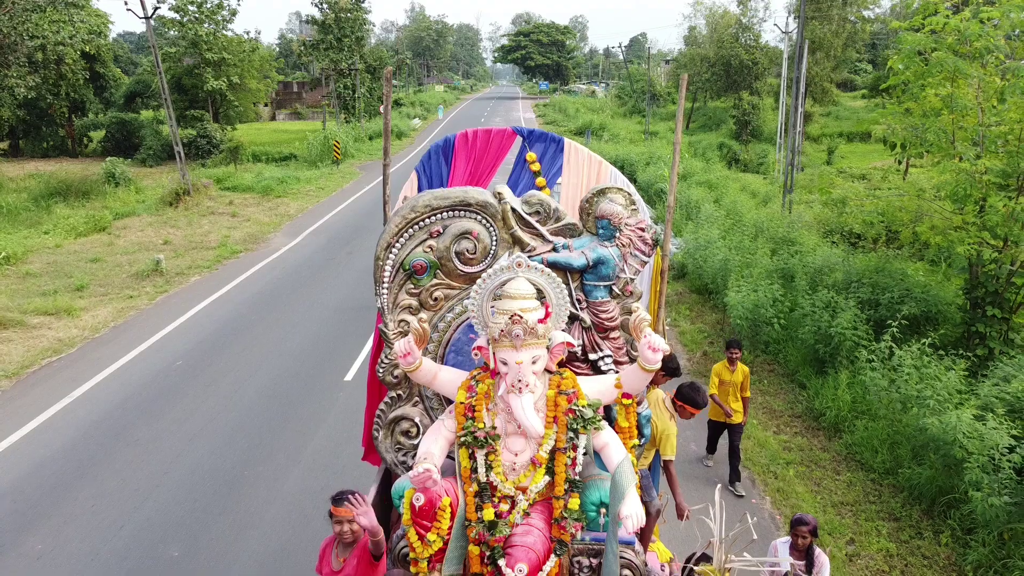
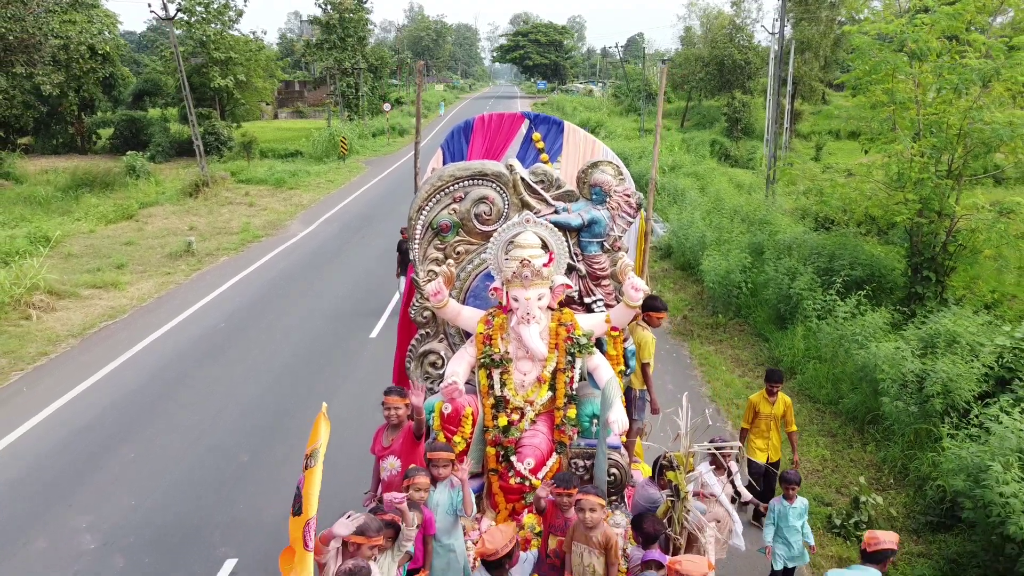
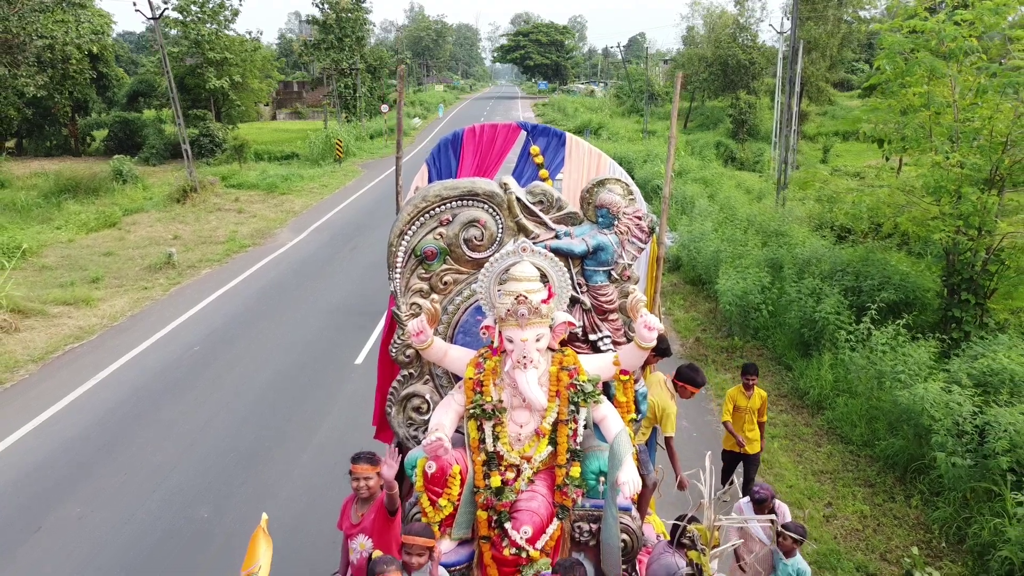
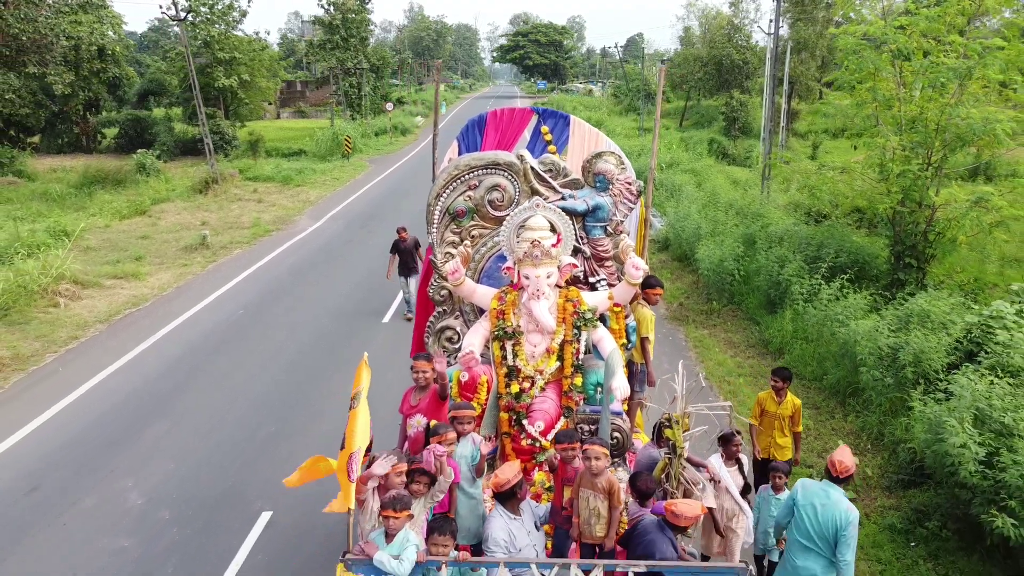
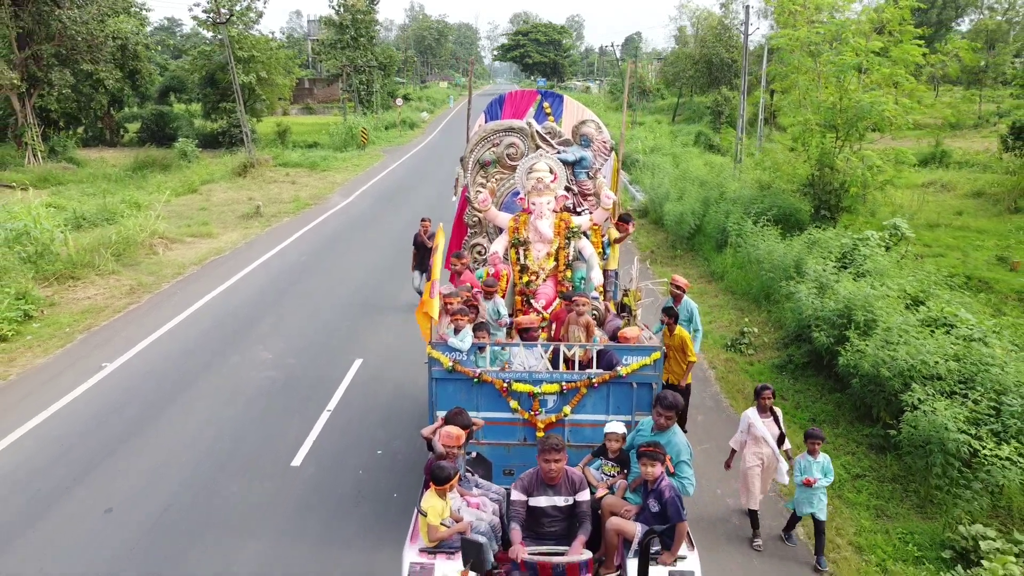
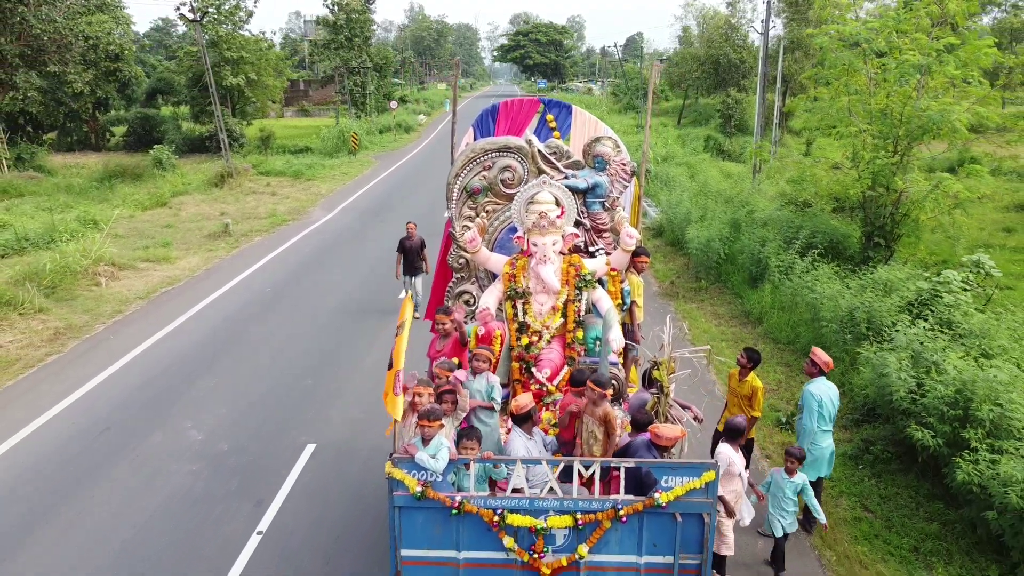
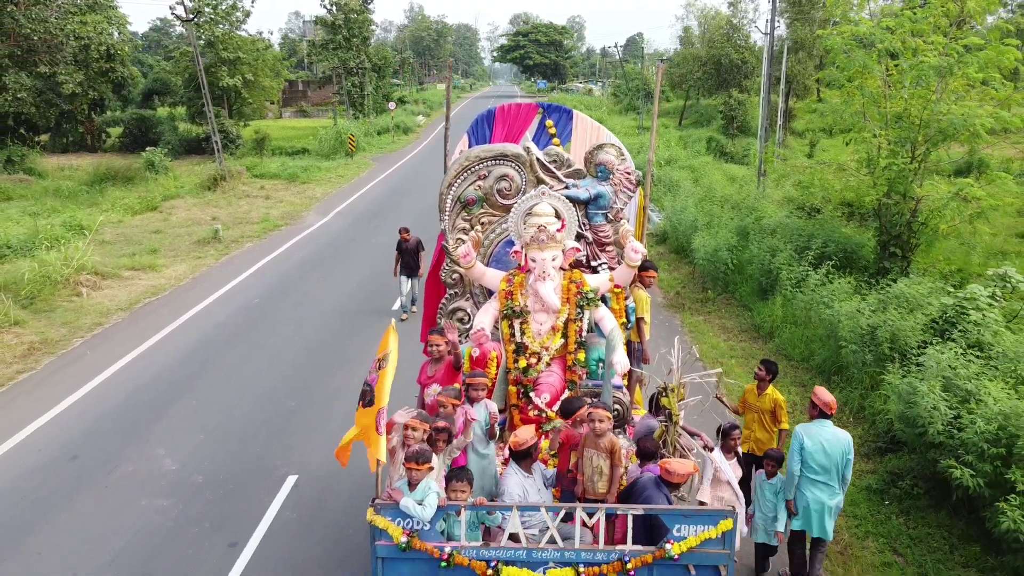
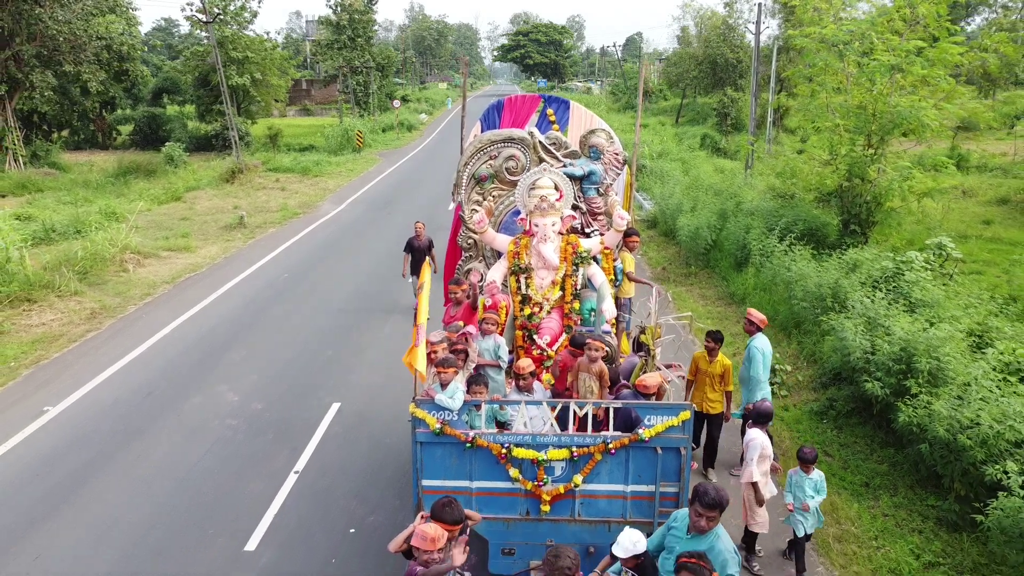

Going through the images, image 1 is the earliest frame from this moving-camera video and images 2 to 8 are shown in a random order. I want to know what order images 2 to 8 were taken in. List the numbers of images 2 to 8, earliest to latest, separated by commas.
3, 2, 4, 7, 6, 8, 5
